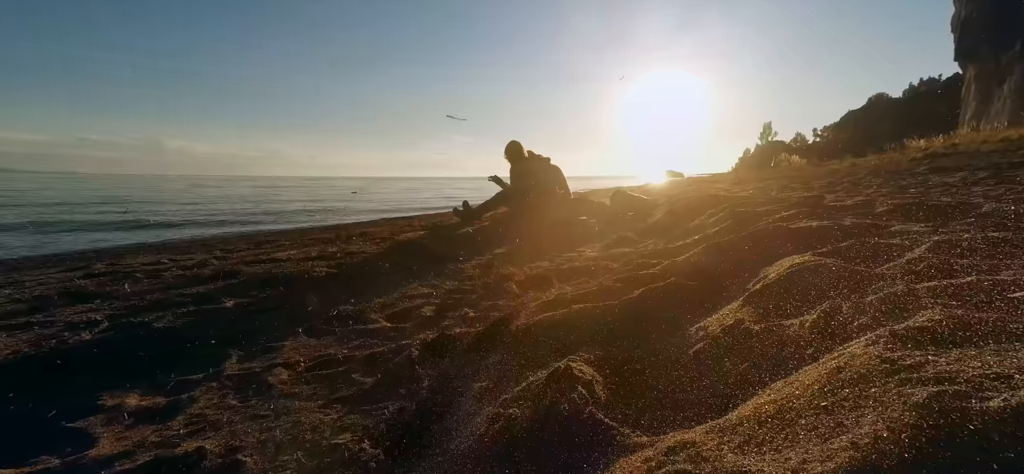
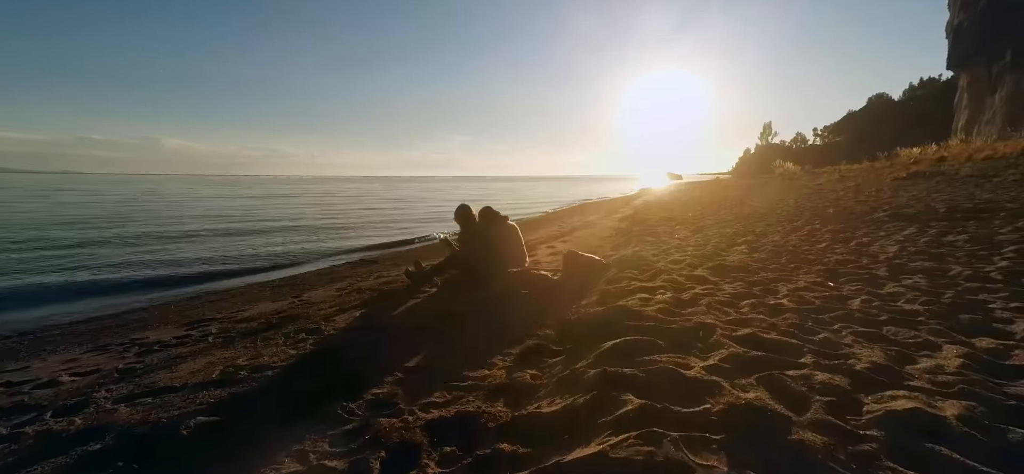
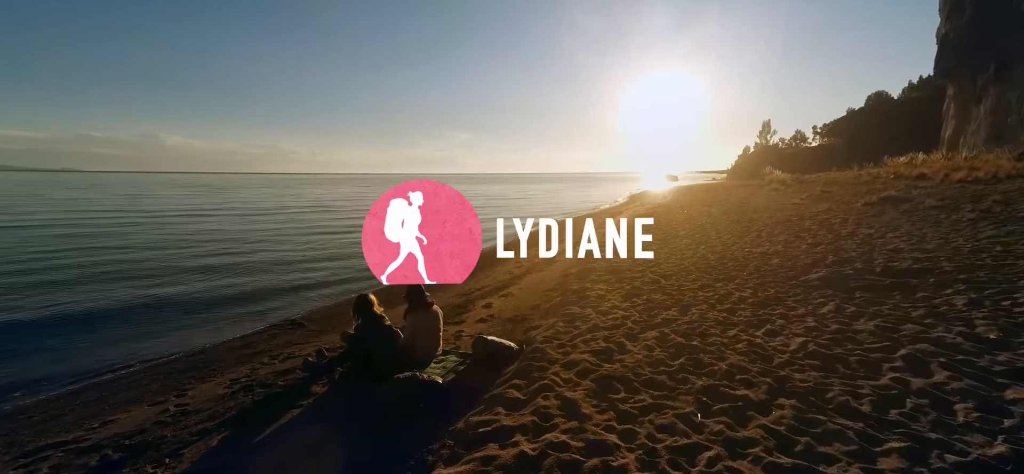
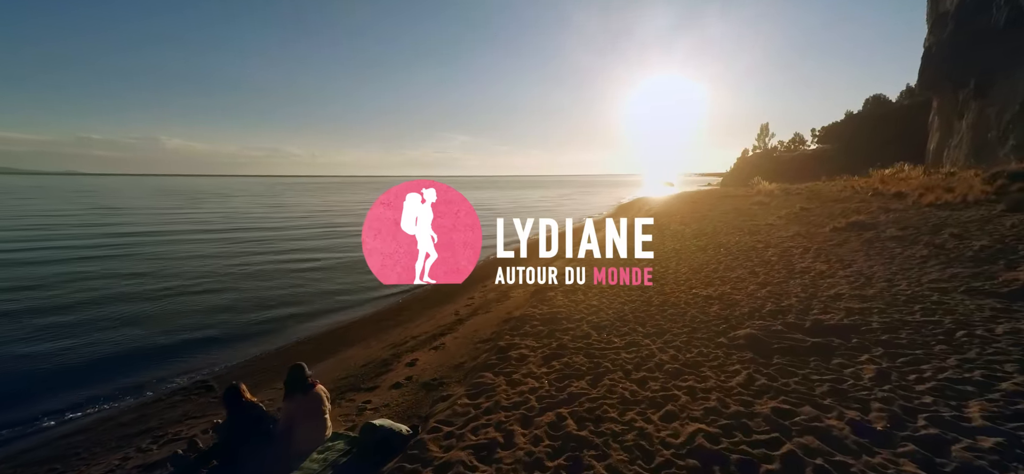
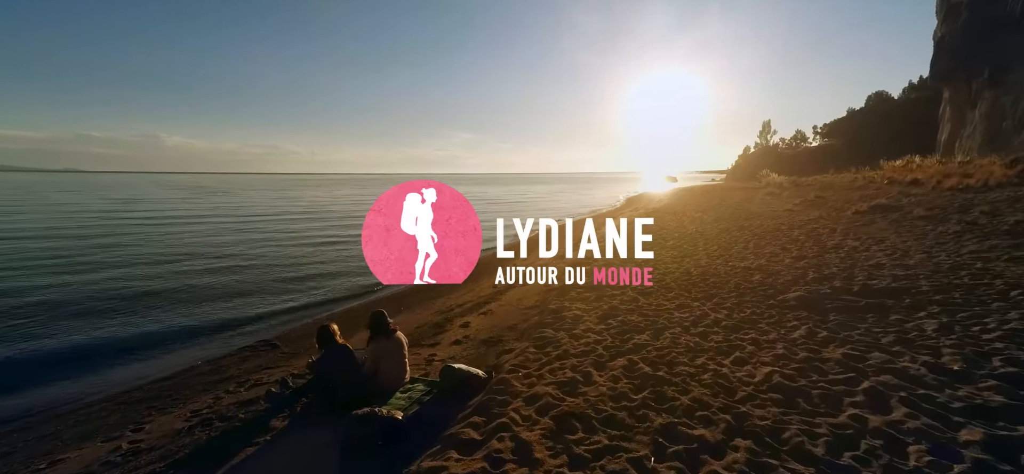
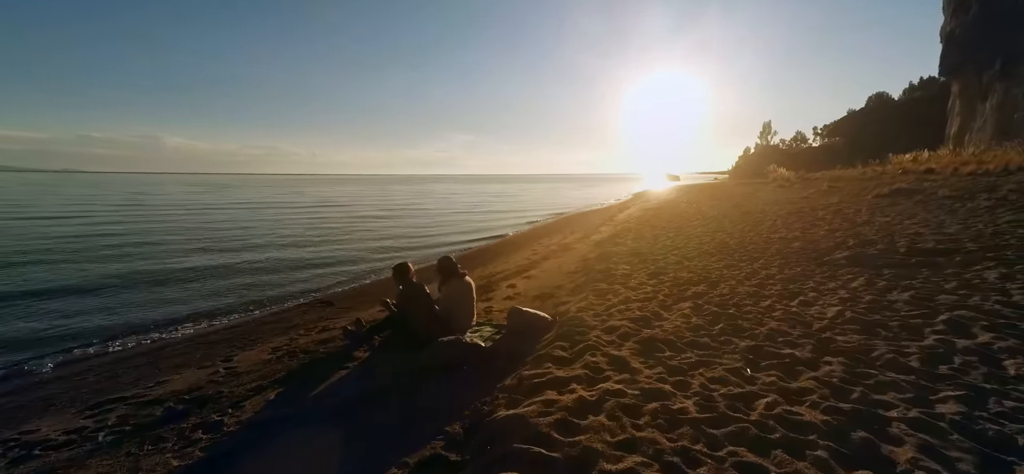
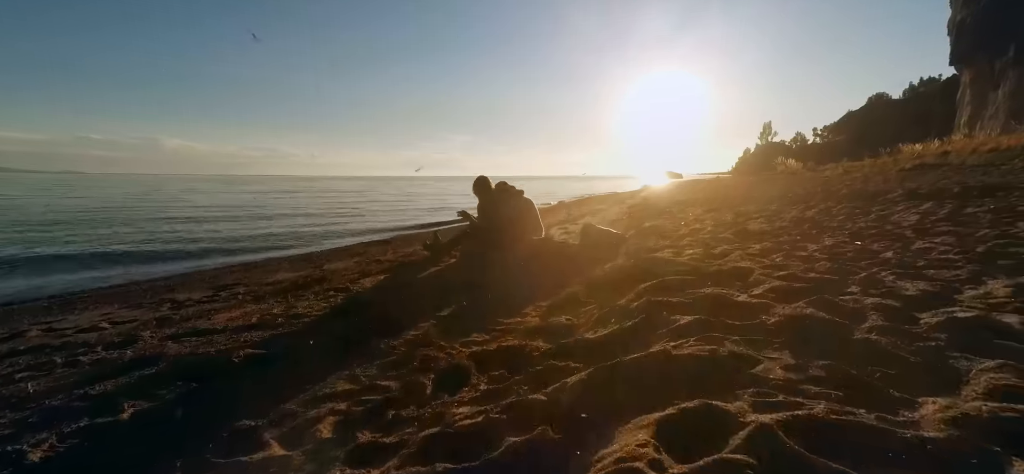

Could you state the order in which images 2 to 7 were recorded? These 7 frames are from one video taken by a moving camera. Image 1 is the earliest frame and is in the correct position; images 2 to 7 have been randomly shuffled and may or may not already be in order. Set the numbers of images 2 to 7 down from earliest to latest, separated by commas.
7, 2, 6, 3, 5, 4
